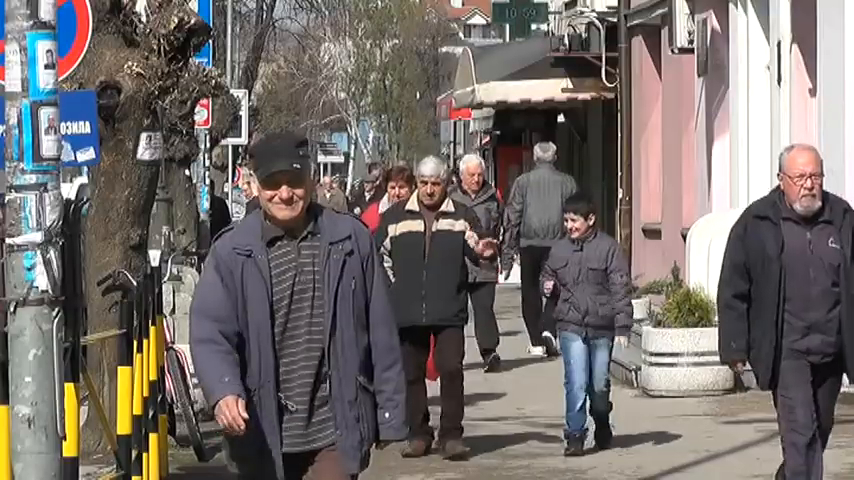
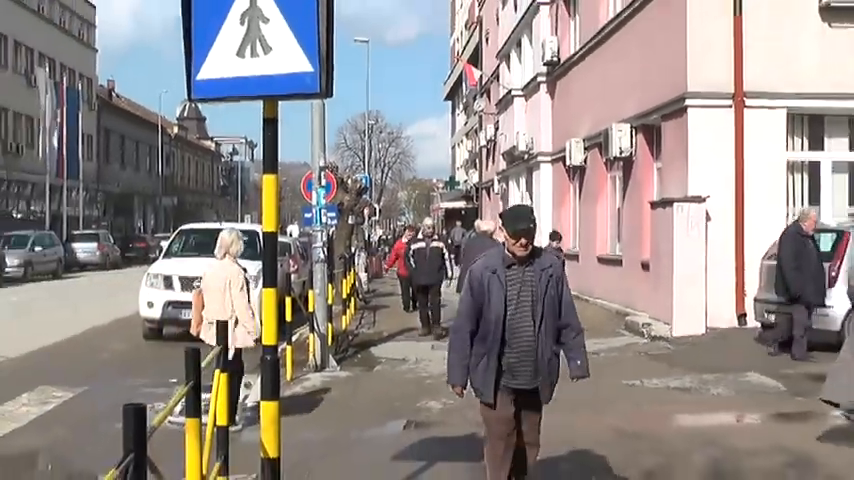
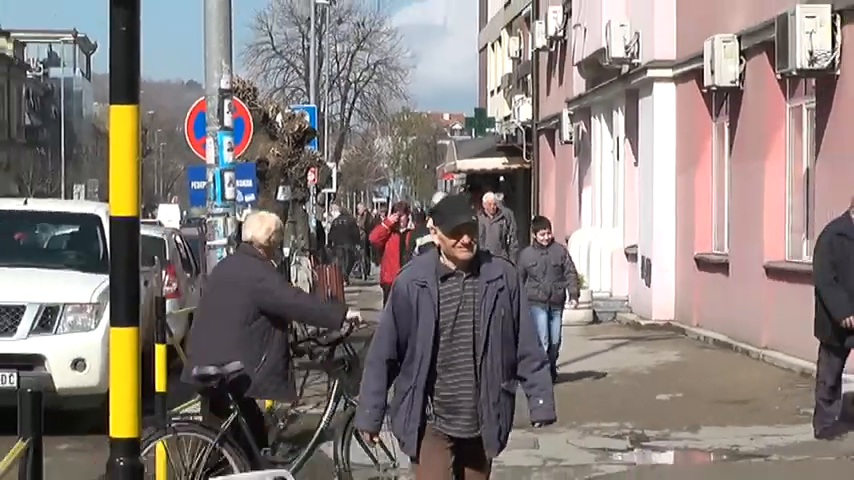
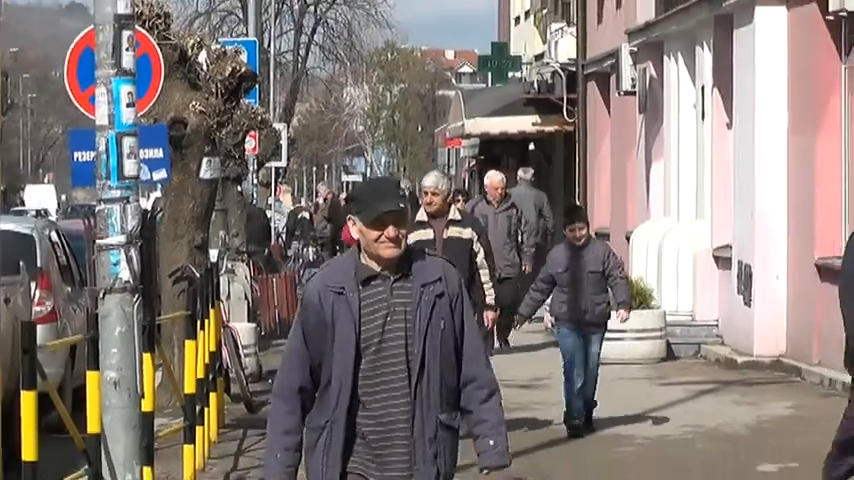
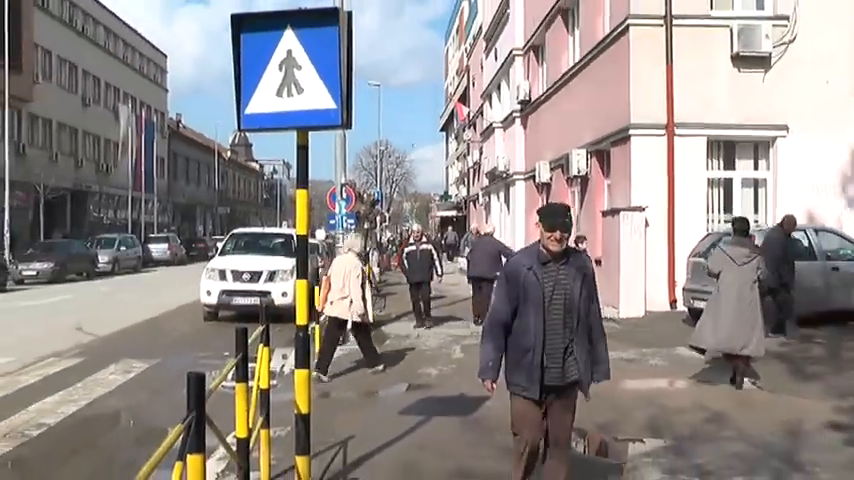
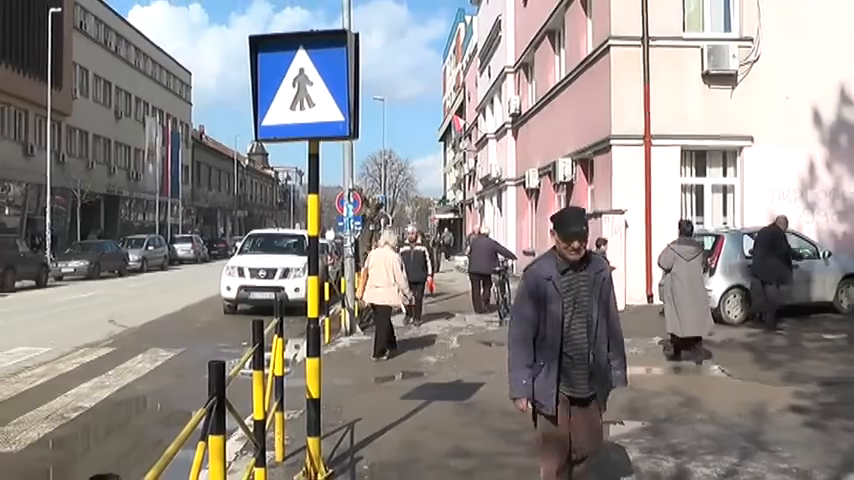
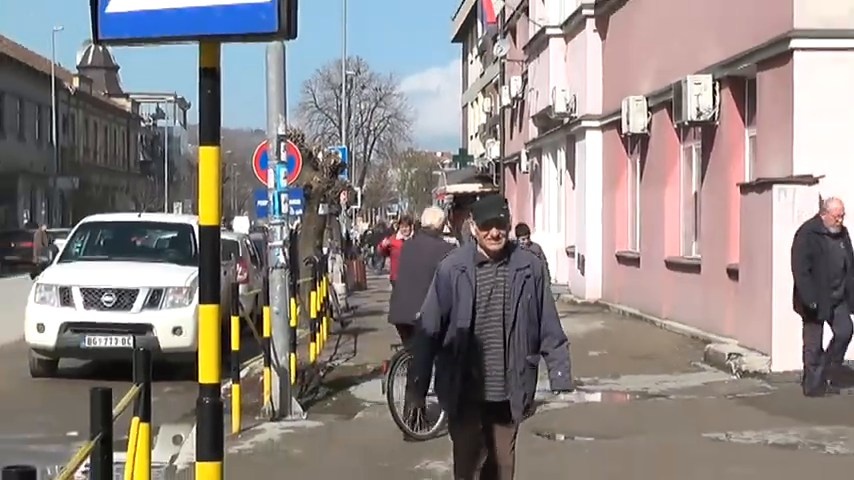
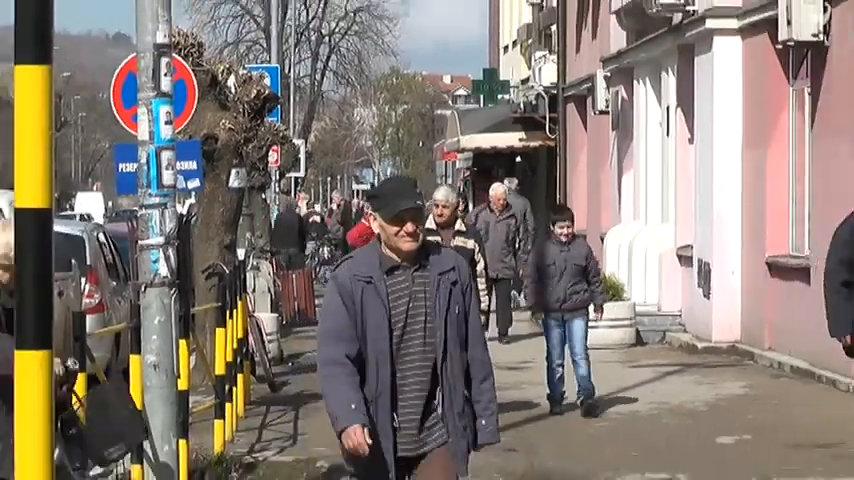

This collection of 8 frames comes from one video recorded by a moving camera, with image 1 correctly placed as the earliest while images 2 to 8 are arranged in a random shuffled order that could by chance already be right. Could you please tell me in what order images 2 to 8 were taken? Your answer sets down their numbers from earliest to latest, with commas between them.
4, 8, 3, 7, 2, 5, 6
